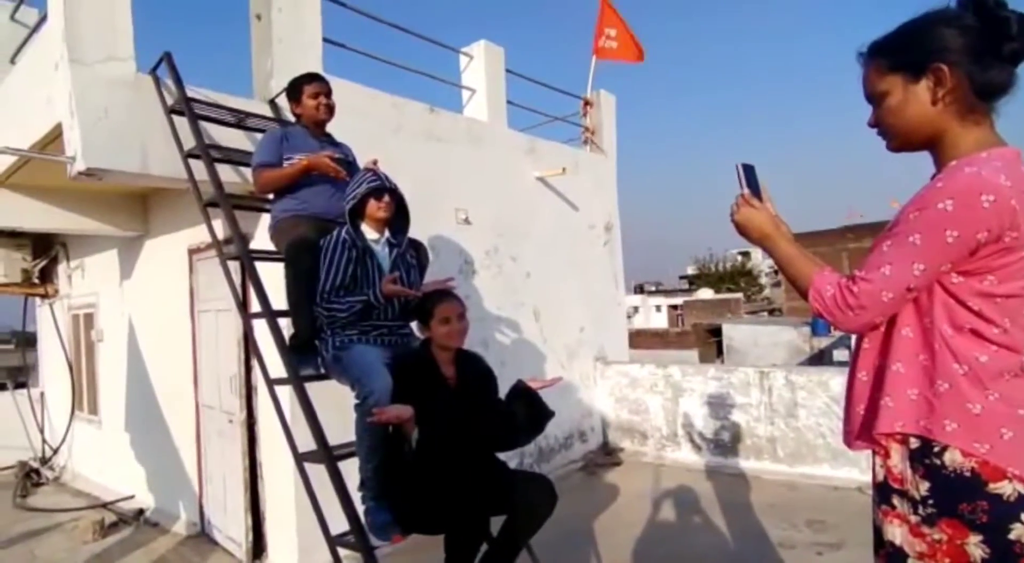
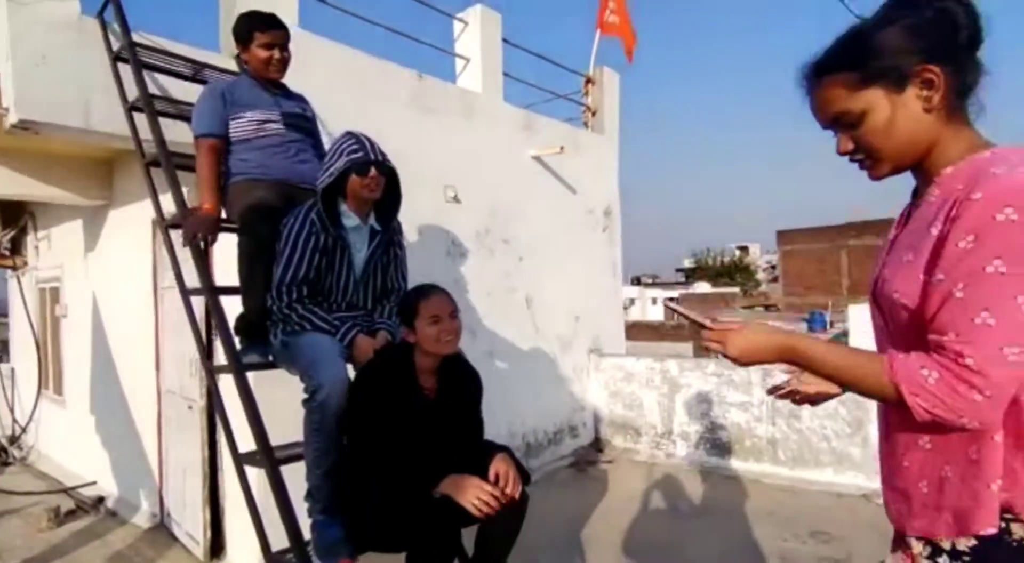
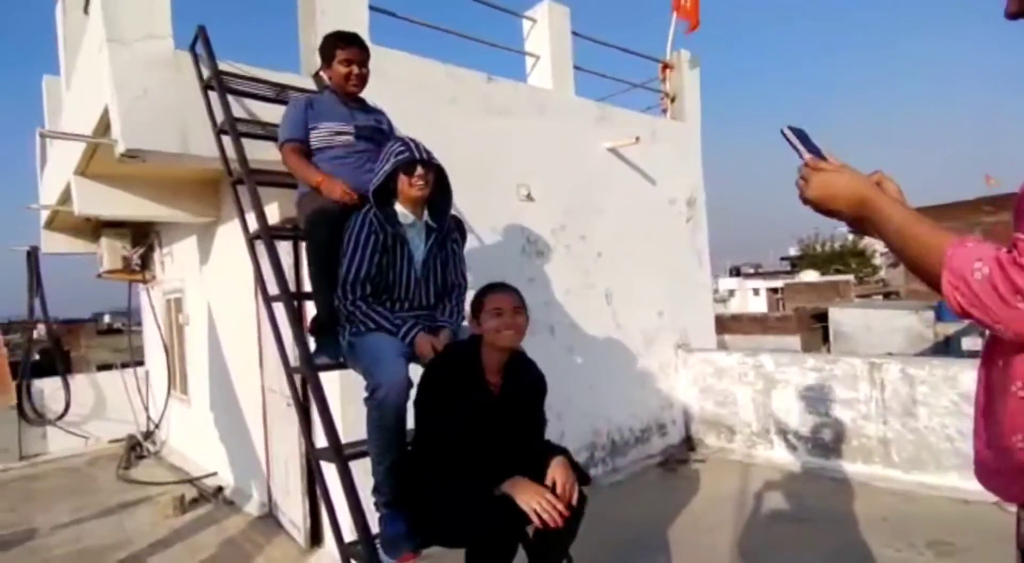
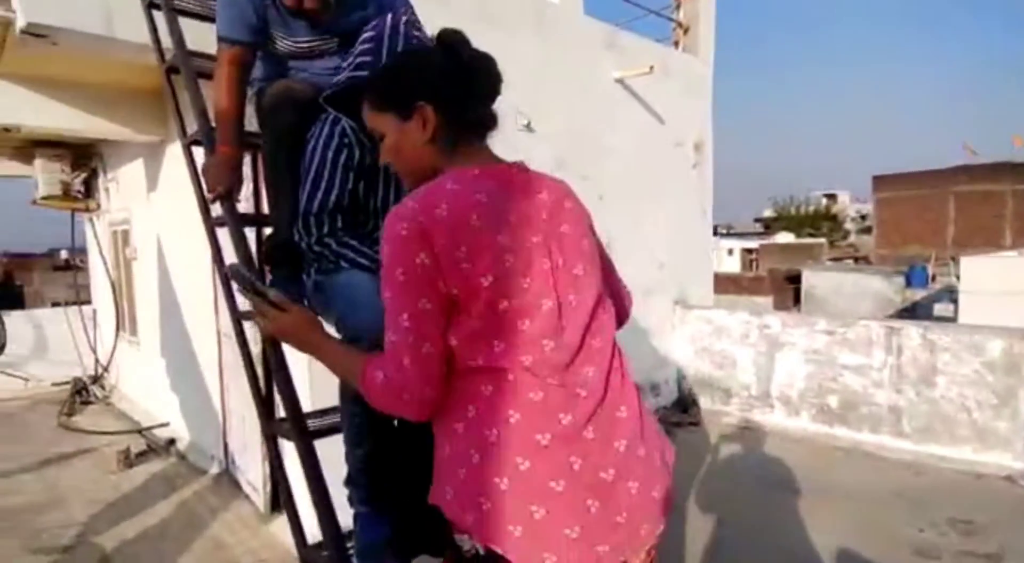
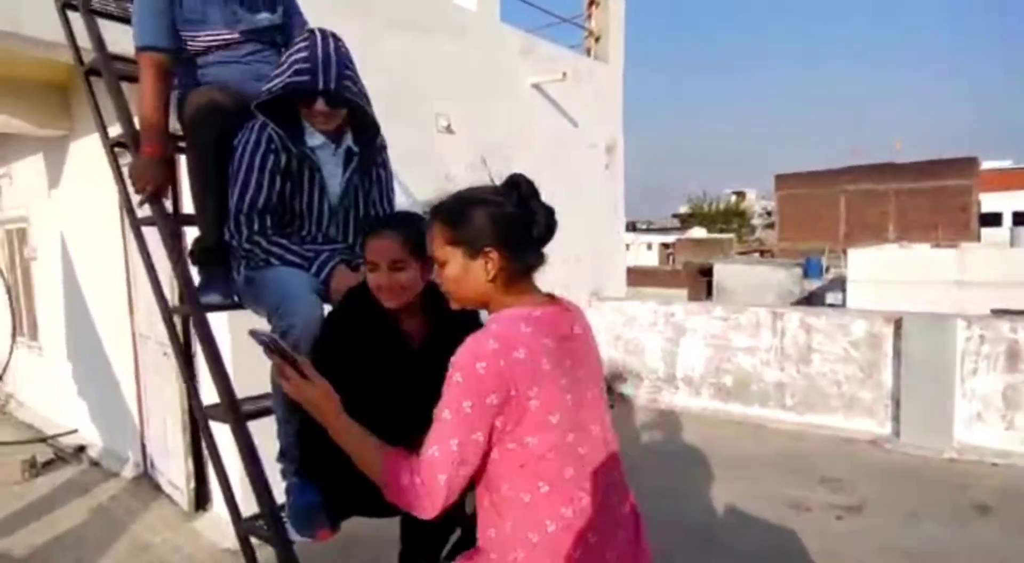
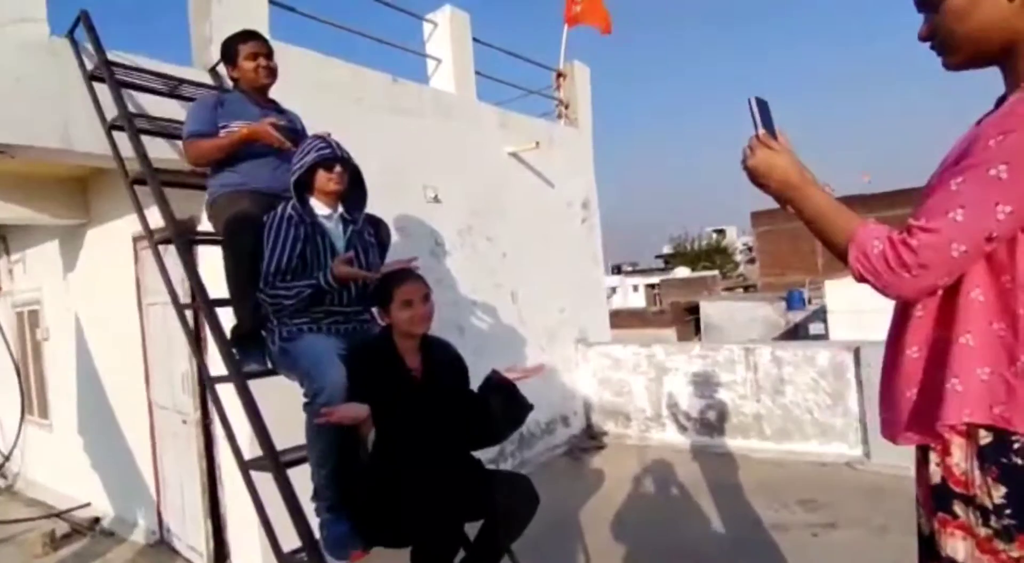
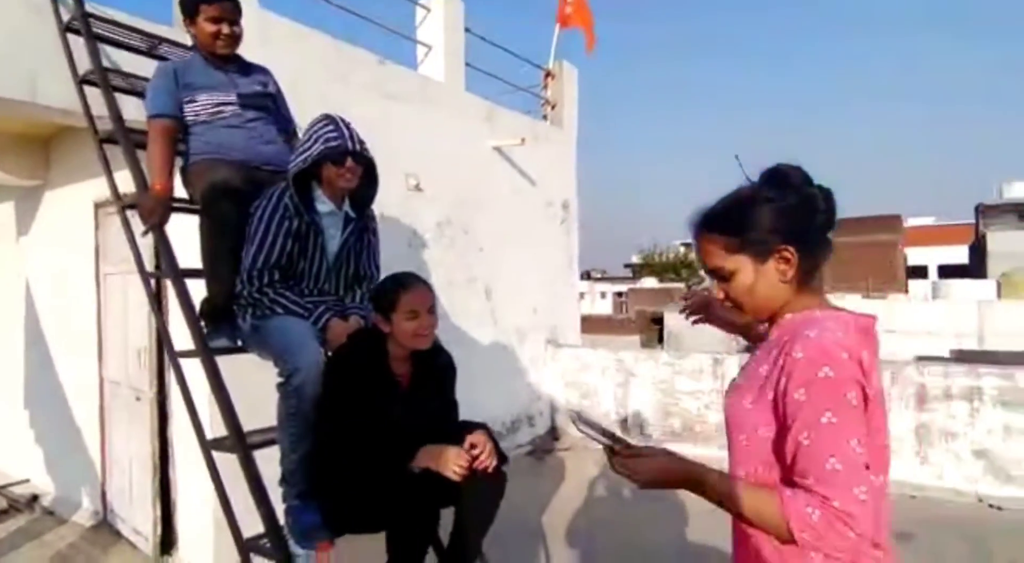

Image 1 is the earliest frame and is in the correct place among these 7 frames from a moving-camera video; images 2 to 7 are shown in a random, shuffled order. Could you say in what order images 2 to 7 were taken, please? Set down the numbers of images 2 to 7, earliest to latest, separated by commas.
6, 3, 2, 7, 5, 4
